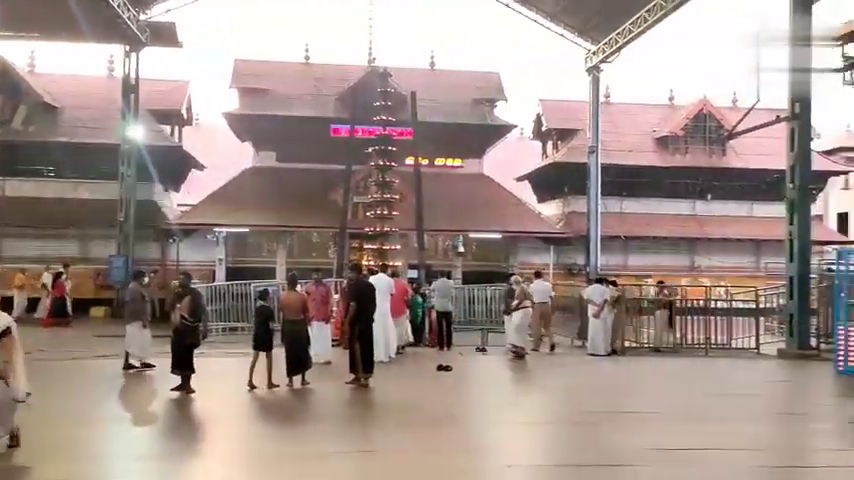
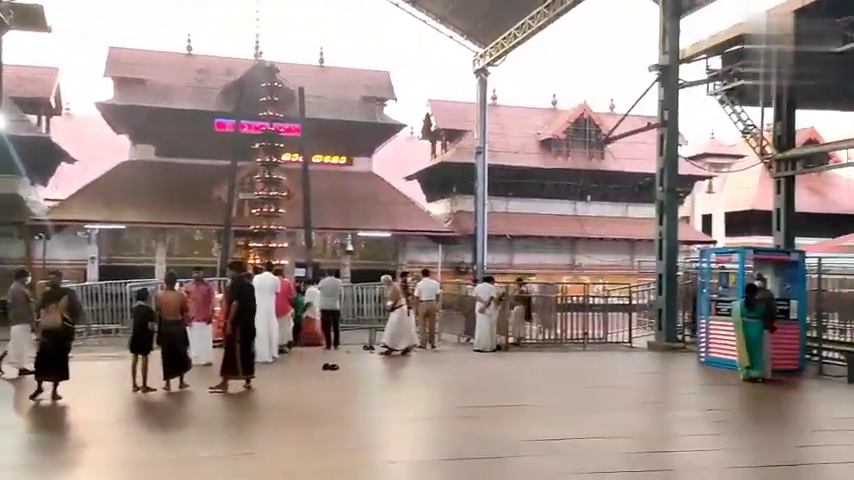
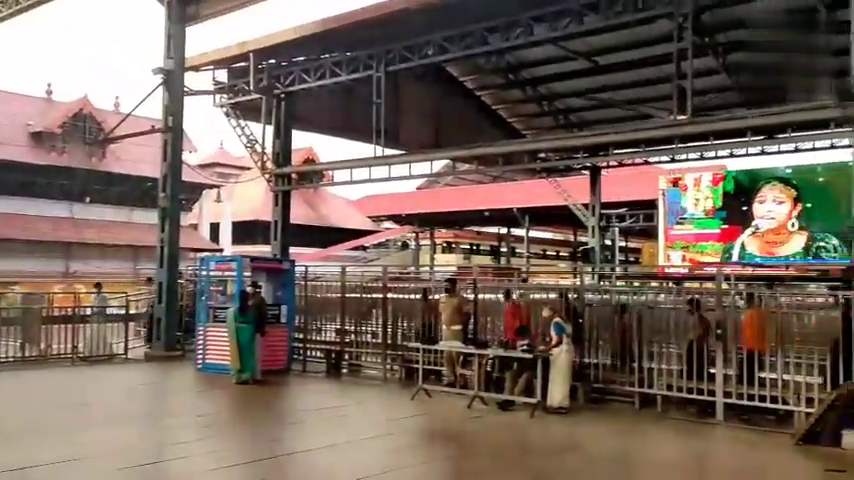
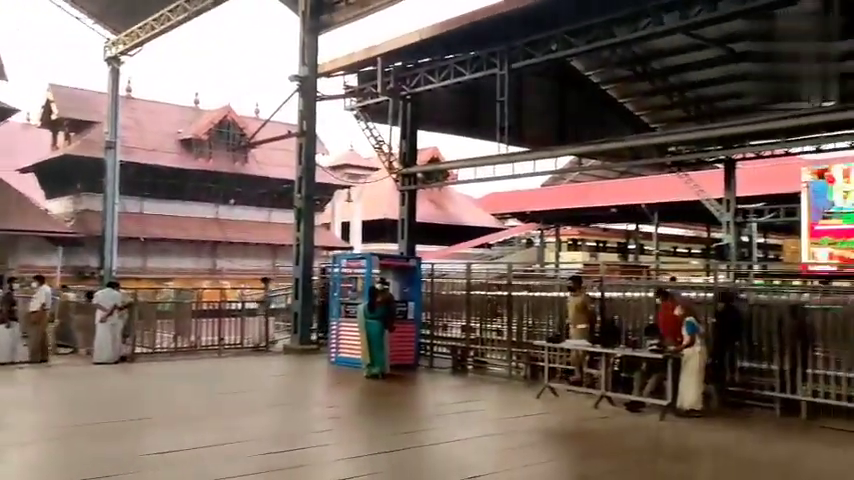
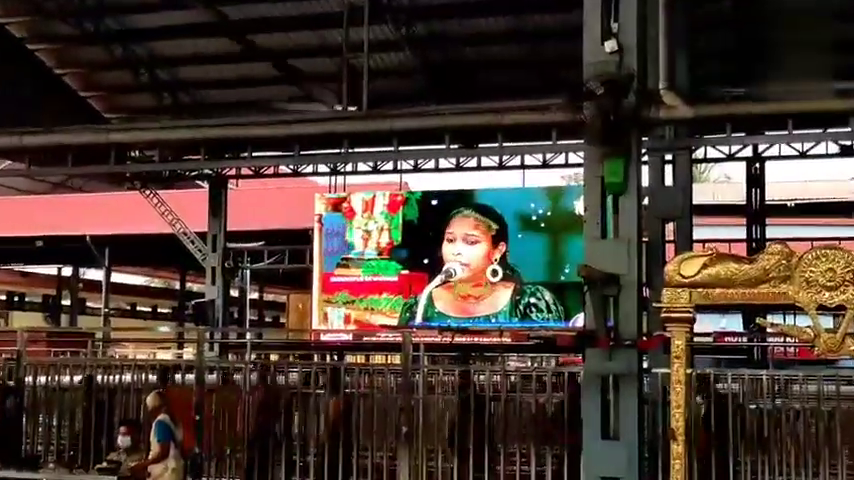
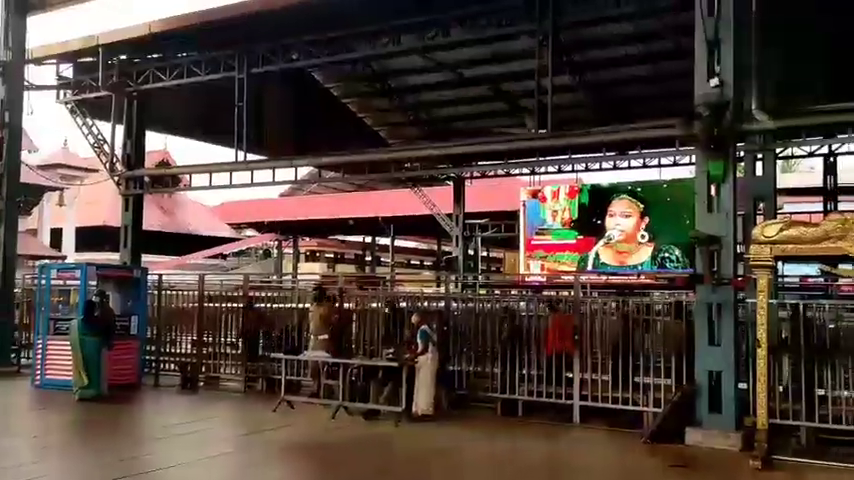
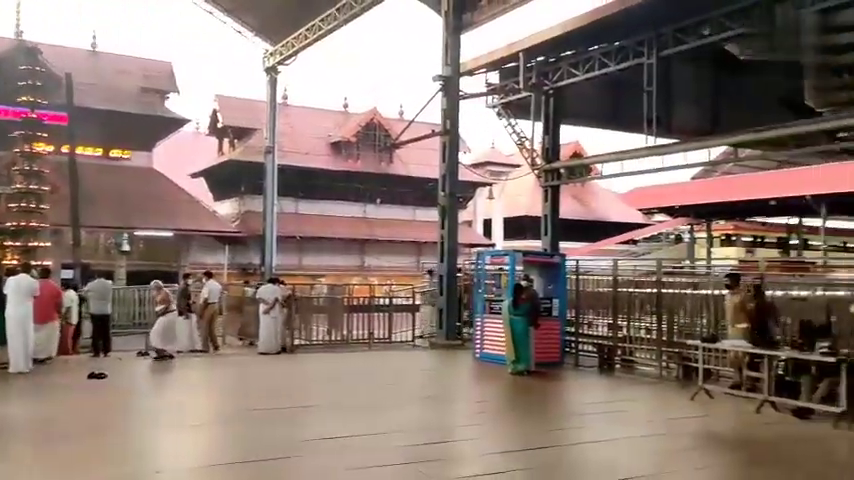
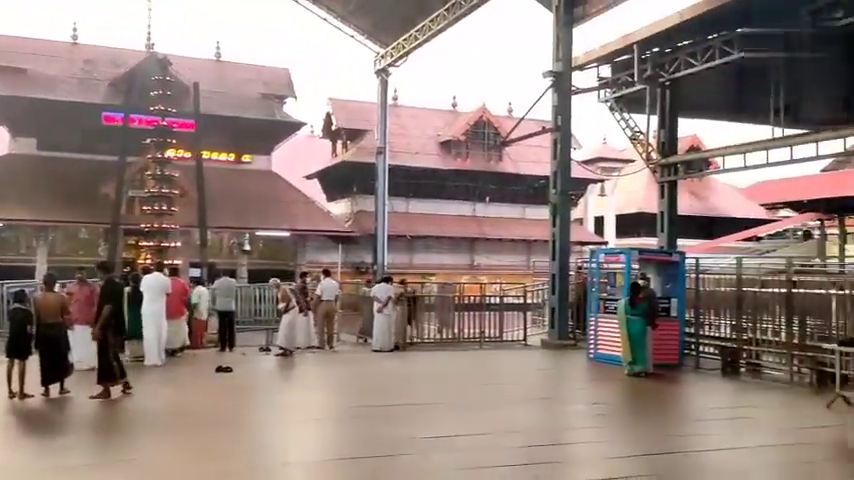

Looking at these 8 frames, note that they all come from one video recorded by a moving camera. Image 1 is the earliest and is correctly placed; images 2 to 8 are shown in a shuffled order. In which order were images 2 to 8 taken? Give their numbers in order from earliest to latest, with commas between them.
2, 8, 7, 4, 3, 6, 5
